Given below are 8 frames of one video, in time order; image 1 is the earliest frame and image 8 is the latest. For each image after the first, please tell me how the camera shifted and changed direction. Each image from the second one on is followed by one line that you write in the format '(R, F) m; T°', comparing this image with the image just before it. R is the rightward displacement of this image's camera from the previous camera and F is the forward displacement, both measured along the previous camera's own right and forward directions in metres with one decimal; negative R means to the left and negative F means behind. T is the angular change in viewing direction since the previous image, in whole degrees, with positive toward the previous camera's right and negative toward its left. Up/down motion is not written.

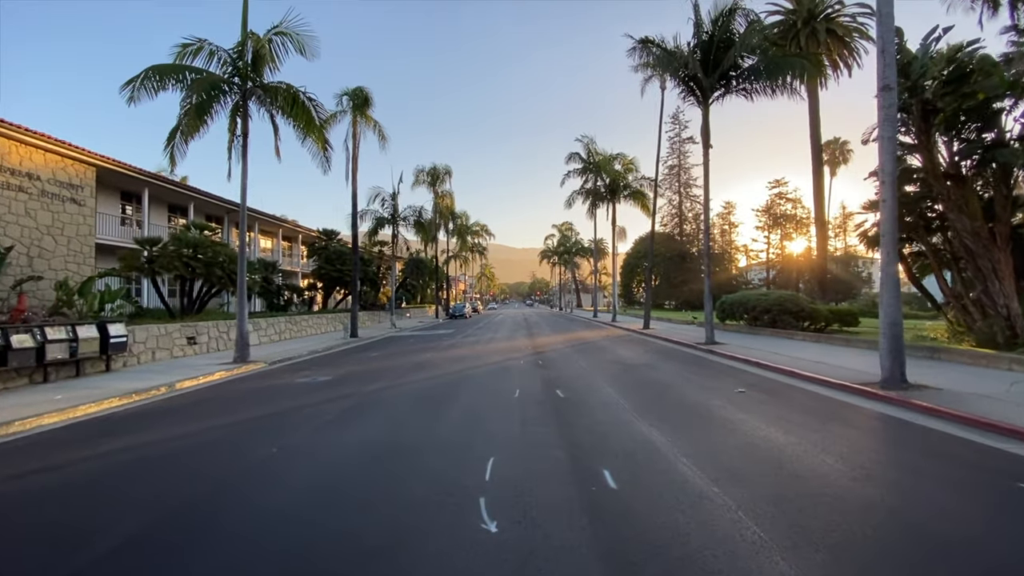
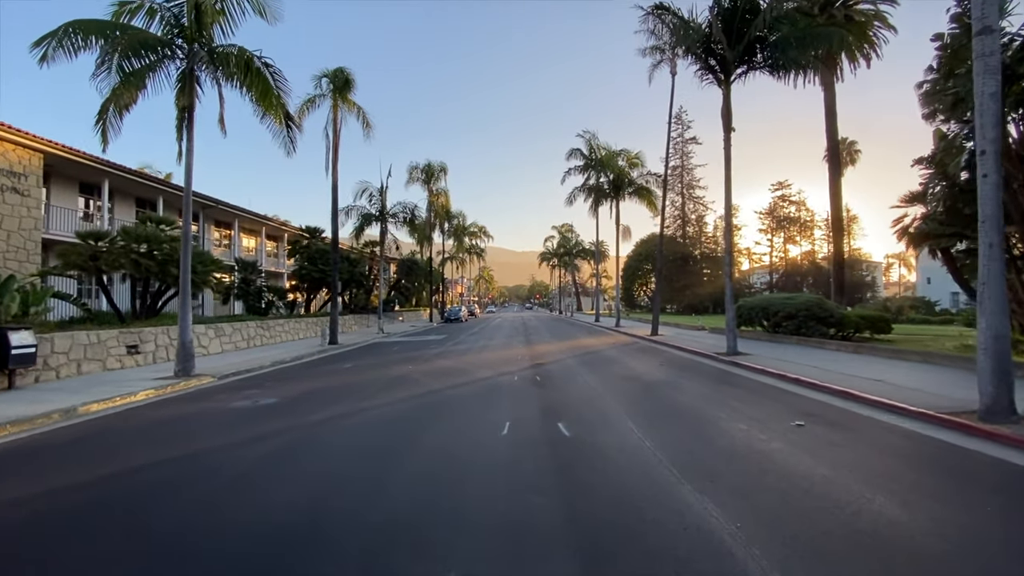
(+0.2, +2.8) m; 0°
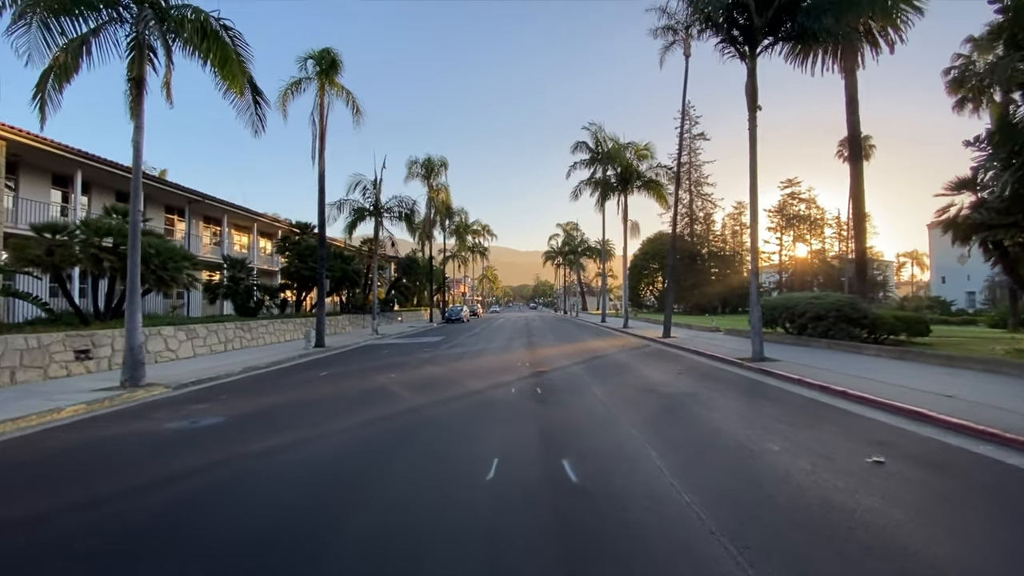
(+0.2, +2.1) m; 0°
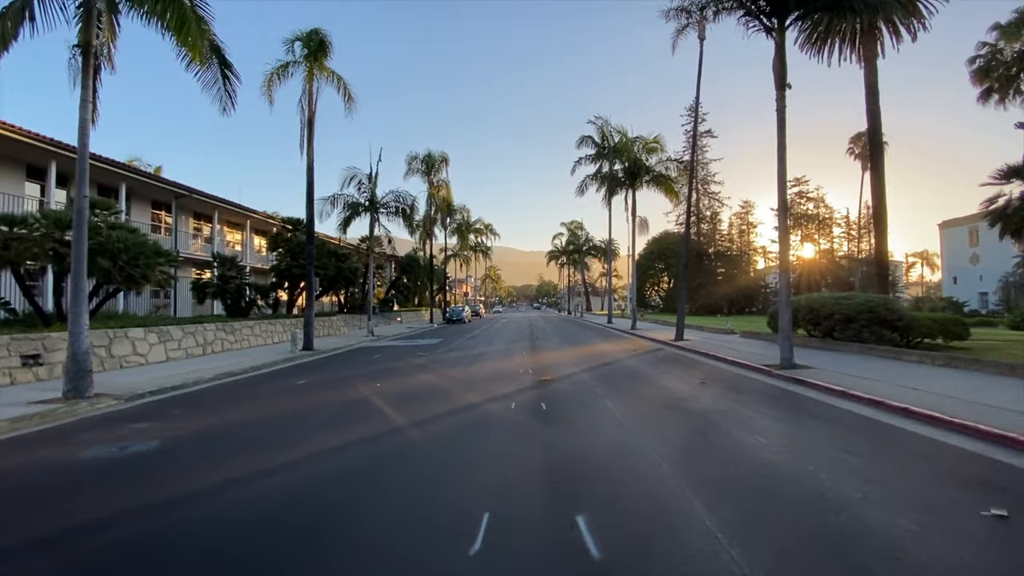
(+0.1, +1.8) m; 0°
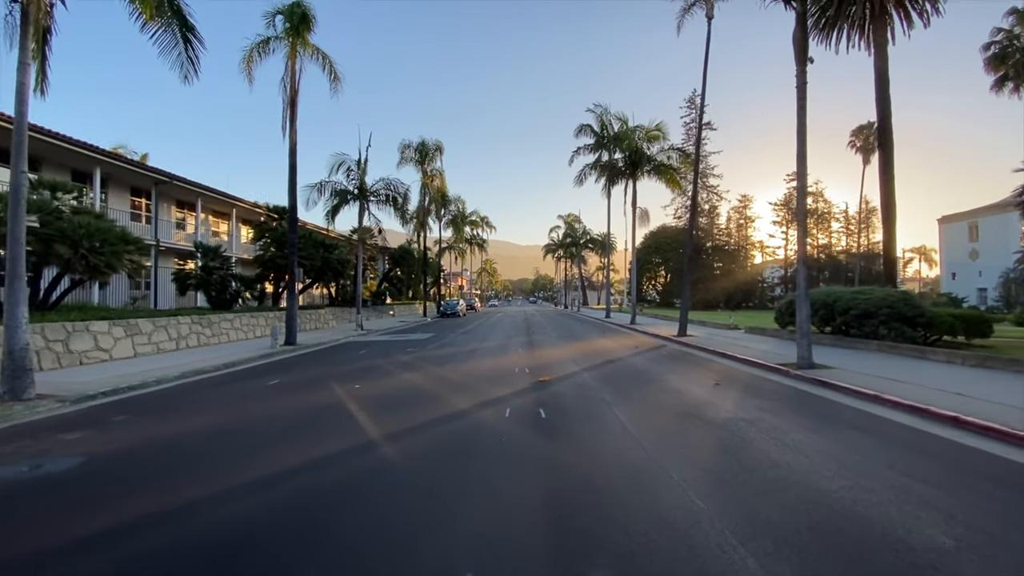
(0.0, +1.4) m; 0°
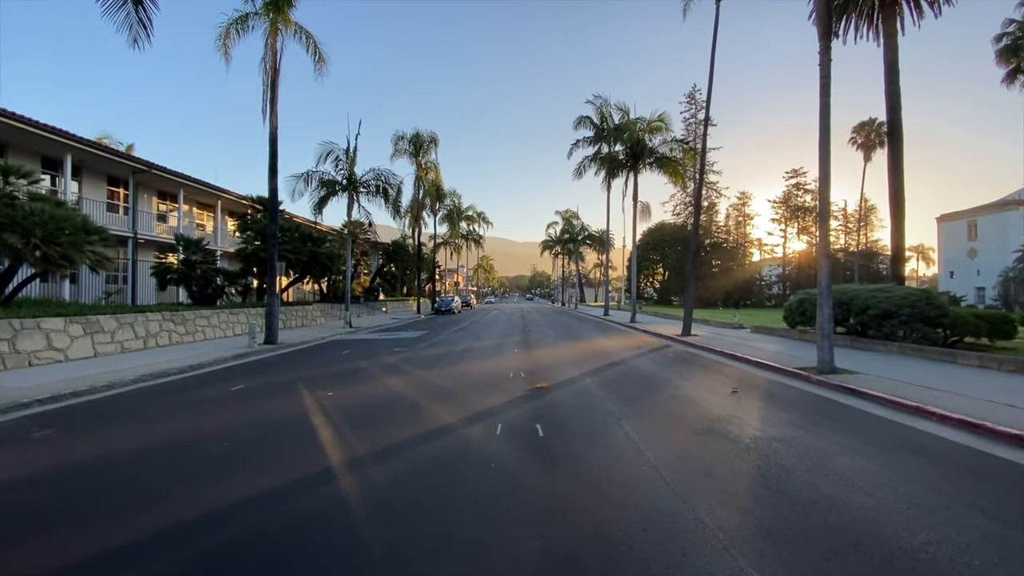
(+0.1, +1.4) m; 0°
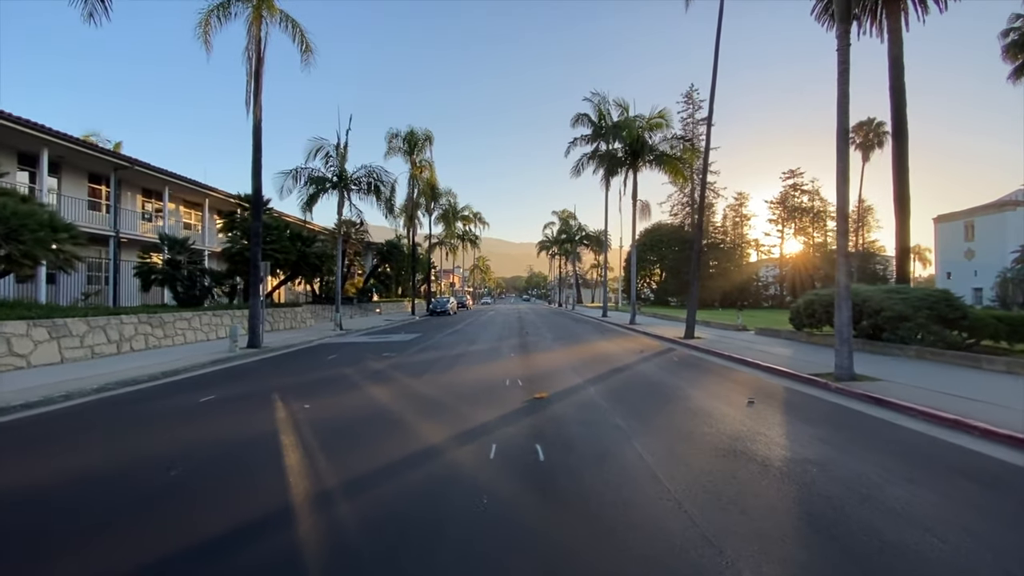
(0.0, +1.0) m; 0°
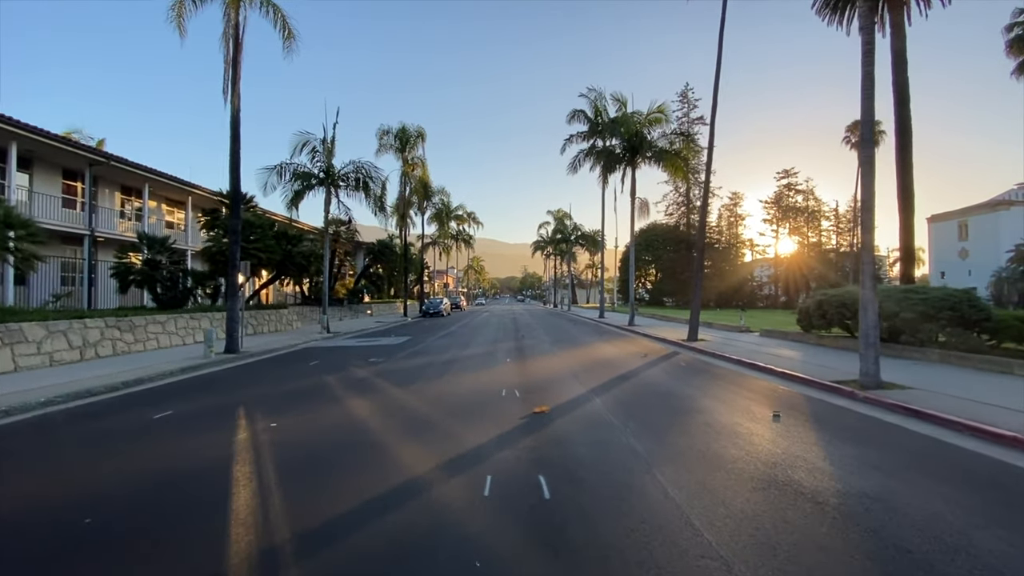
(0.0, +1.2) m; +1°
